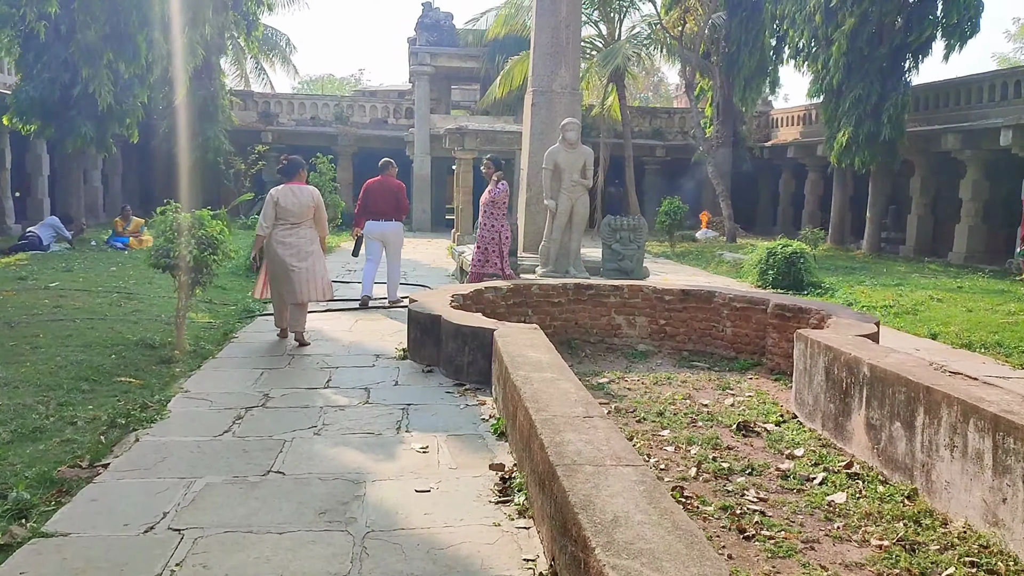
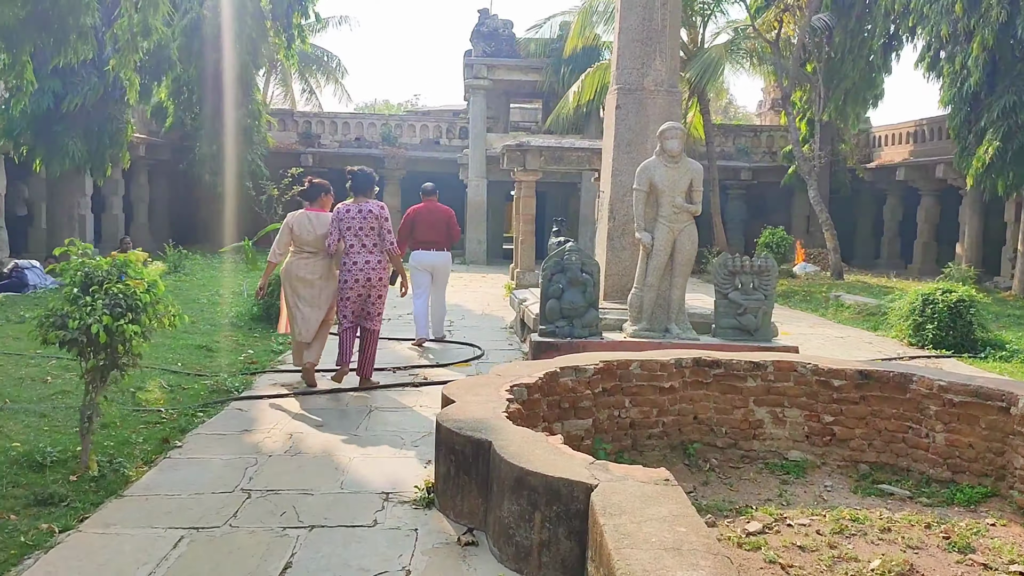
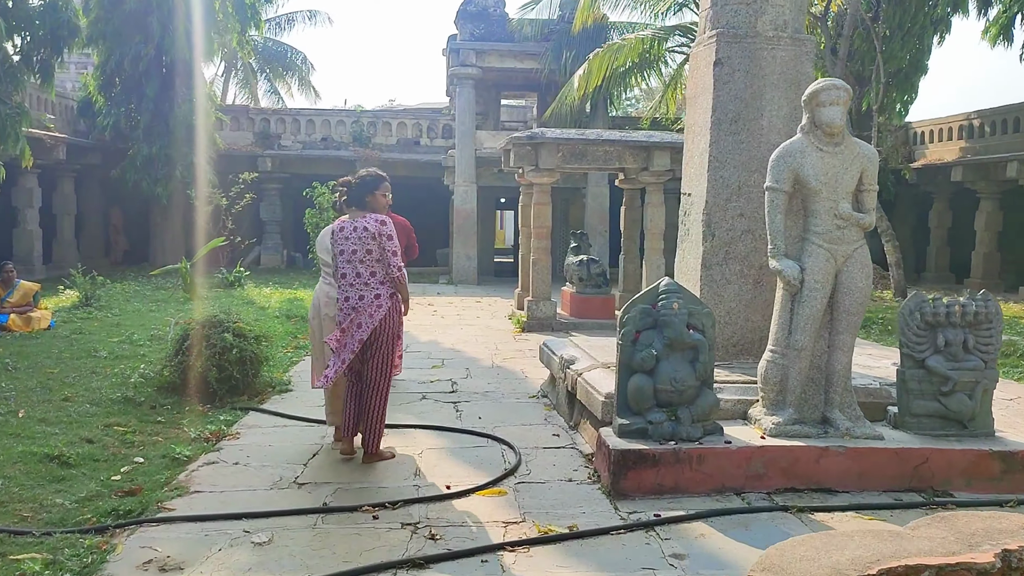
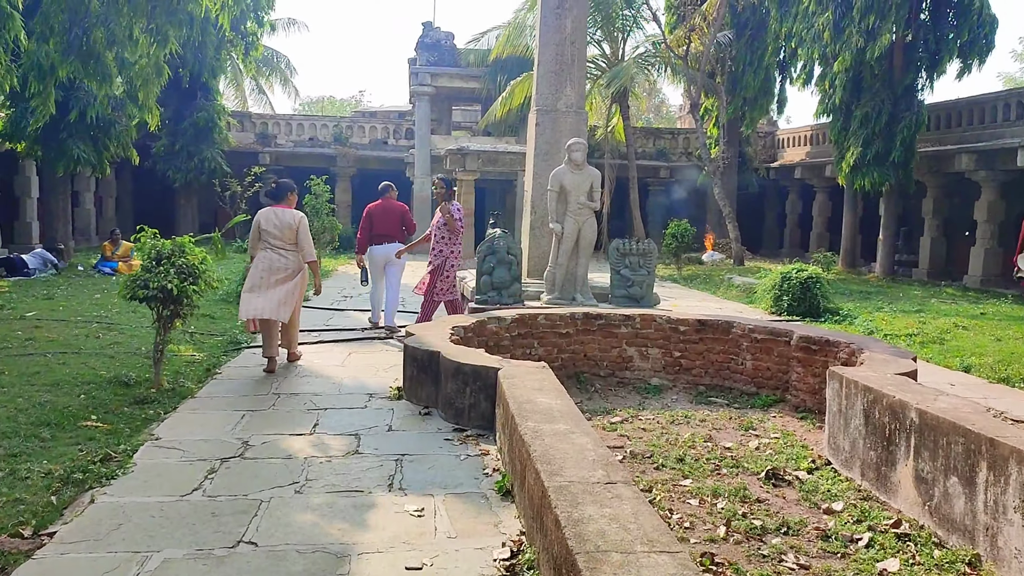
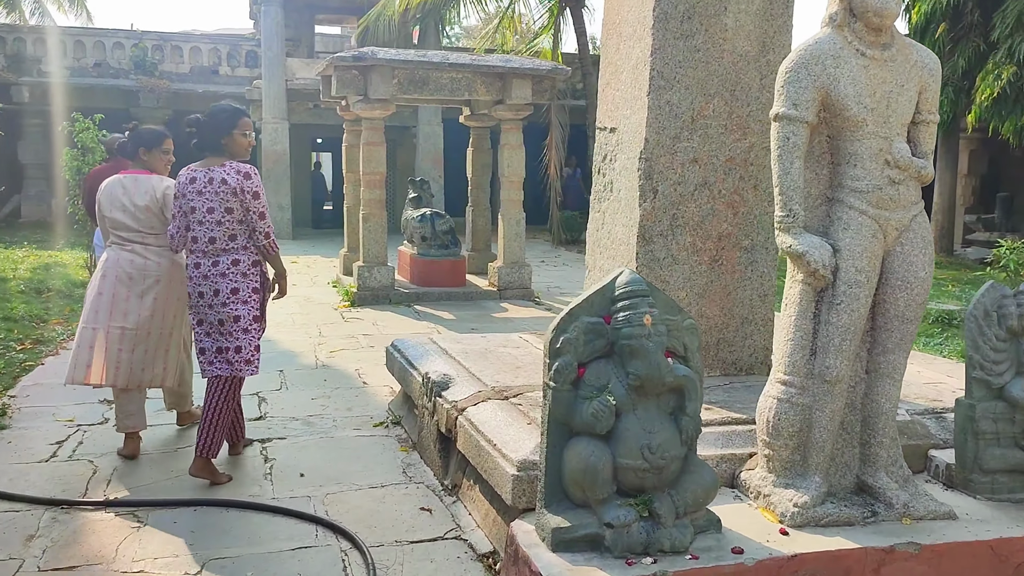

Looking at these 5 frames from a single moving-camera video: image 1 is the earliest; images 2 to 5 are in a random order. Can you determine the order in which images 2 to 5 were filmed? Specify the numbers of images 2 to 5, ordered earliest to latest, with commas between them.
4, 2, 3, 5
